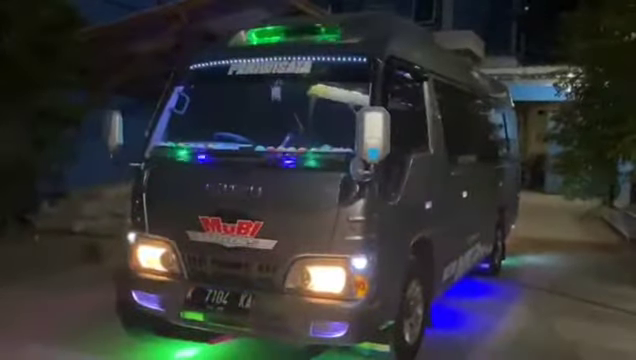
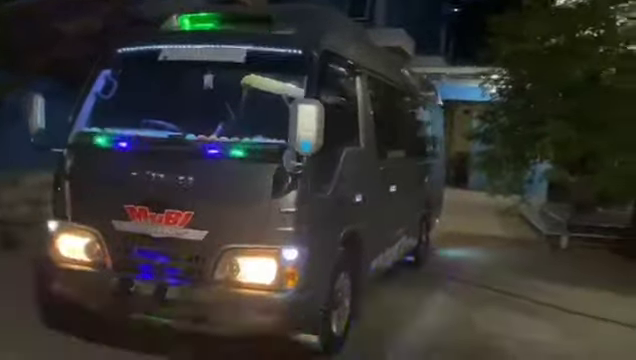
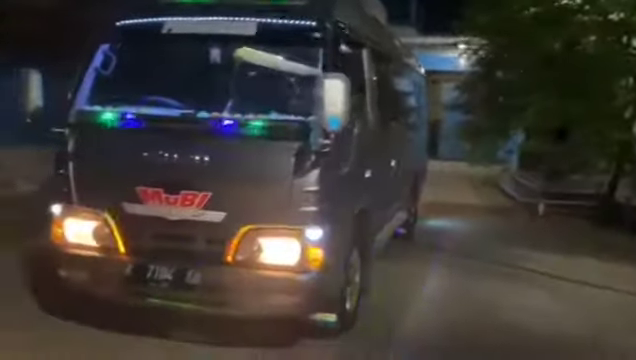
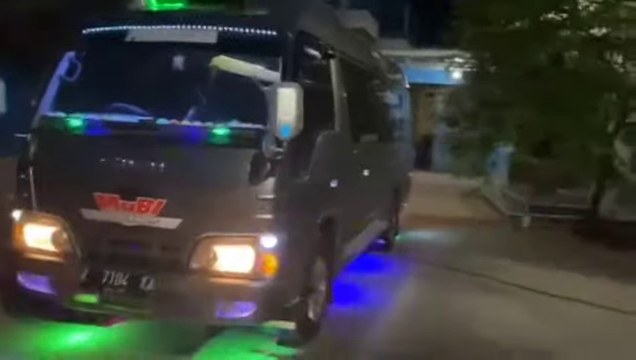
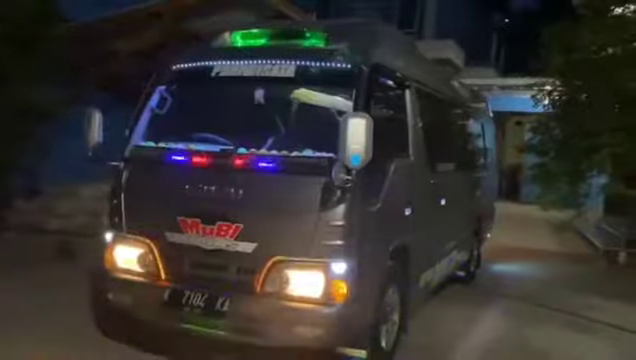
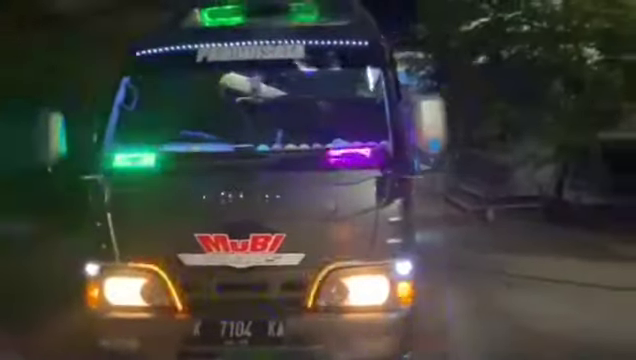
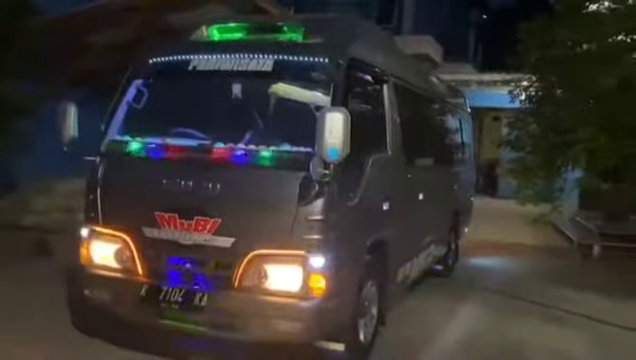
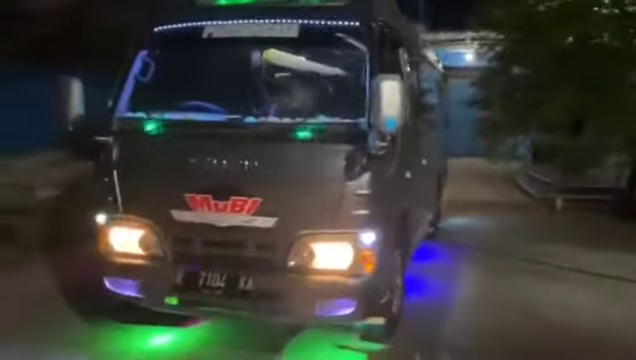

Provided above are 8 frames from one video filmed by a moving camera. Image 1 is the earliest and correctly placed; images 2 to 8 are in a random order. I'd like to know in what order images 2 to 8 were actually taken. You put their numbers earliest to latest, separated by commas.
5, 7, 2, 4, 3, 8, 6
